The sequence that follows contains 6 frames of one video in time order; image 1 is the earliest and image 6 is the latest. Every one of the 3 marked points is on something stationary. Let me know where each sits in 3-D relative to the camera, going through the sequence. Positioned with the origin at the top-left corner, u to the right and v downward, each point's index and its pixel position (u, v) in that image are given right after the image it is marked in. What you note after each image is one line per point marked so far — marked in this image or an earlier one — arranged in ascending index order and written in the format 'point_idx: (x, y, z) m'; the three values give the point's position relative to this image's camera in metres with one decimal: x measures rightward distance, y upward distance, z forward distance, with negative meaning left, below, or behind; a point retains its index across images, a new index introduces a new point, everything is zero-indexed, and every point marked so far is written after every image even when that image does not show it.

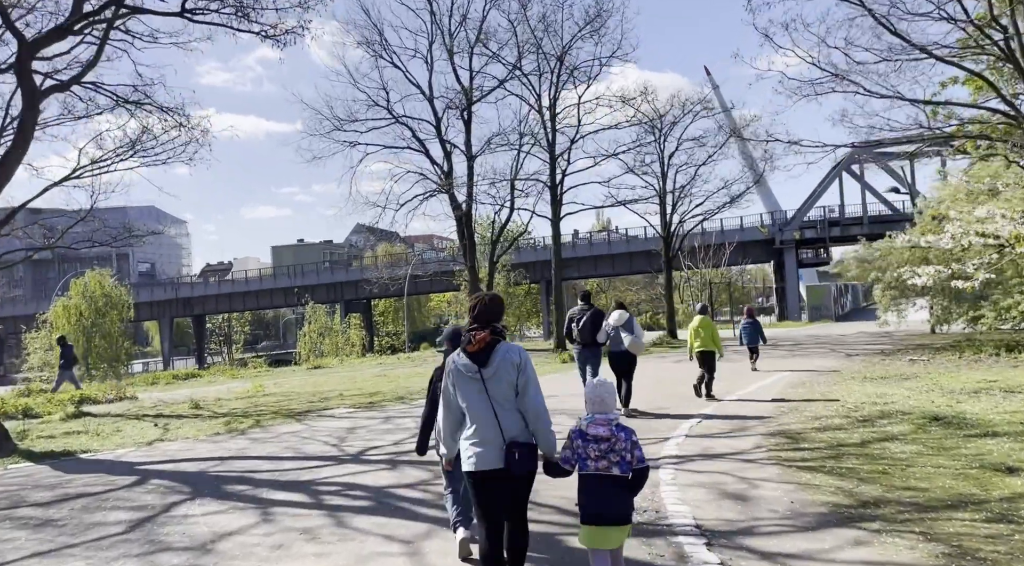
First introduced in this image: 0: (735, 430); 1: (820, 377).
0: (+2.7, -1.8, +11.5) m
1: (+5.6, -1.7, +17.5) m
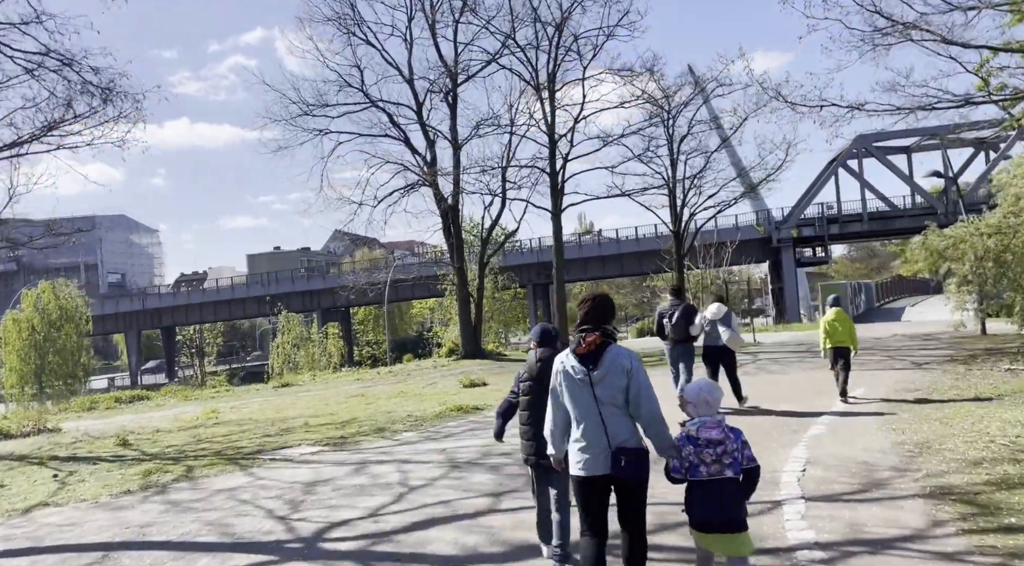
0: (+2.9, -1.7, +7.9) m
1: (+5.7, -1.6, +13.9) m
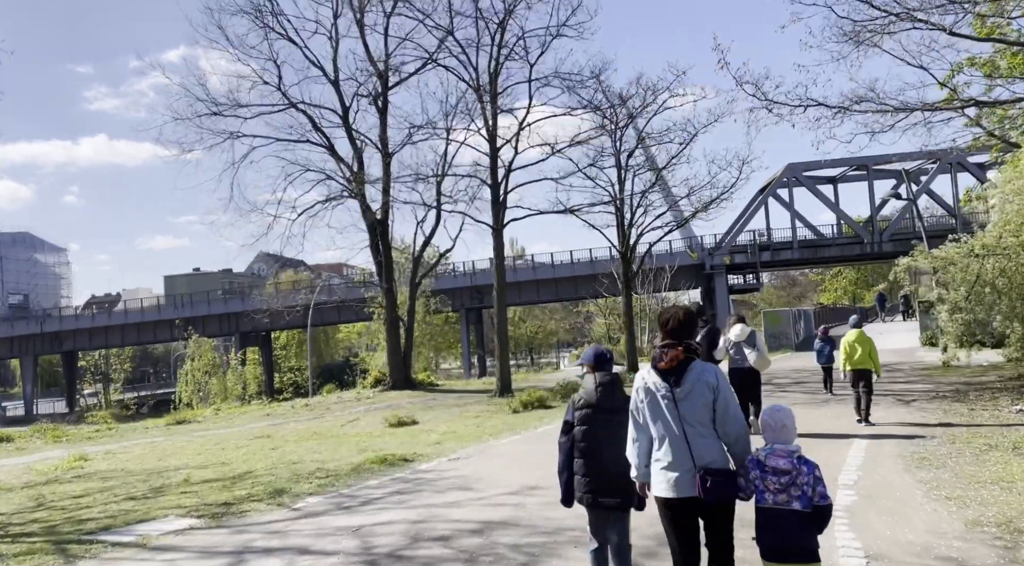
0: (+2.6, -1.8, +5.2) m
1: (+5.0, -1.9, +11.4) m
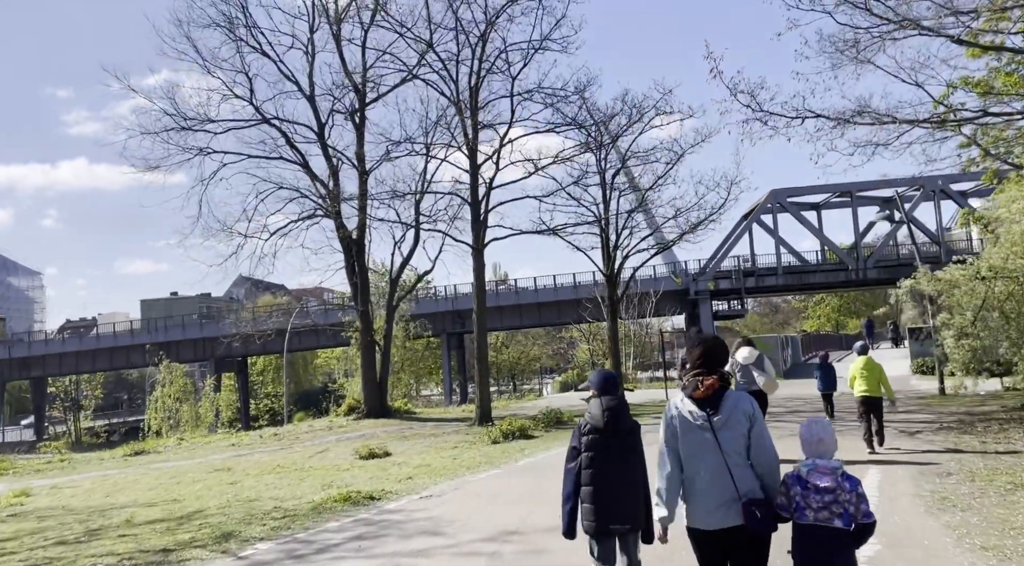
0: (+2.5, -1.8, +4.2) m
1: (+4.7, -2.2, +10.4) m
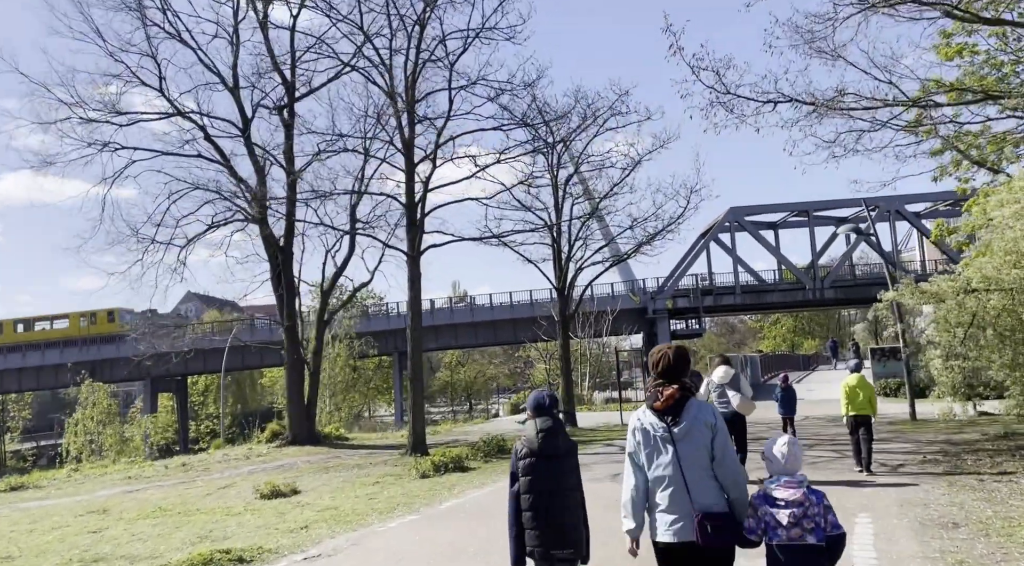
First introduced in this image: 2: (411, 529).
0: (+1.9, -1.8, +2.1) m
1: (+3.9, -2.2, +8.4) m
2: (-1.1, -2.7, +10.6) m
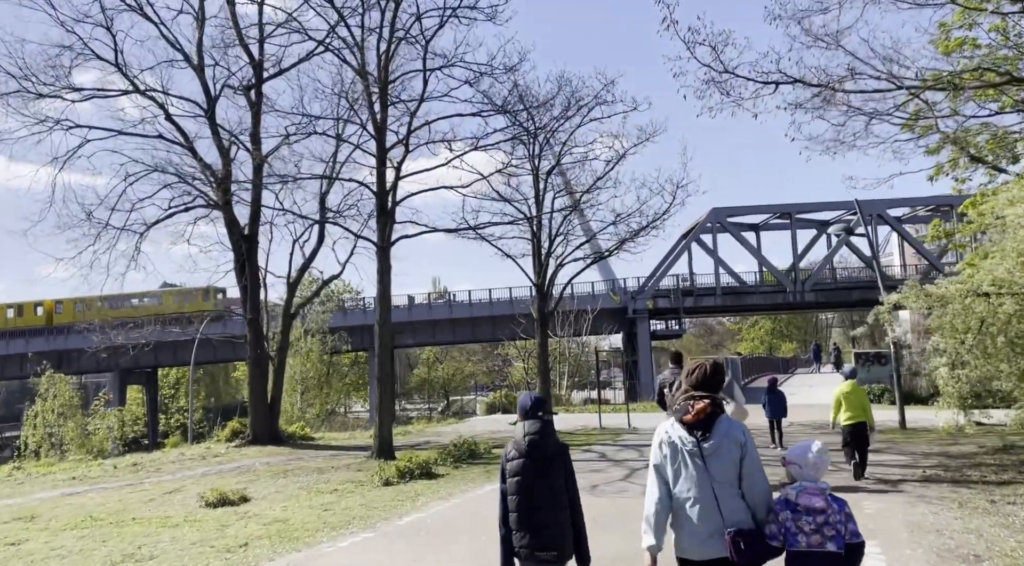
0: (+1.8, -1.8, +1.0) m
1: (+3.6, -2.2, +7.3) m
2: (-1.4, -2.6, +9.5) m
